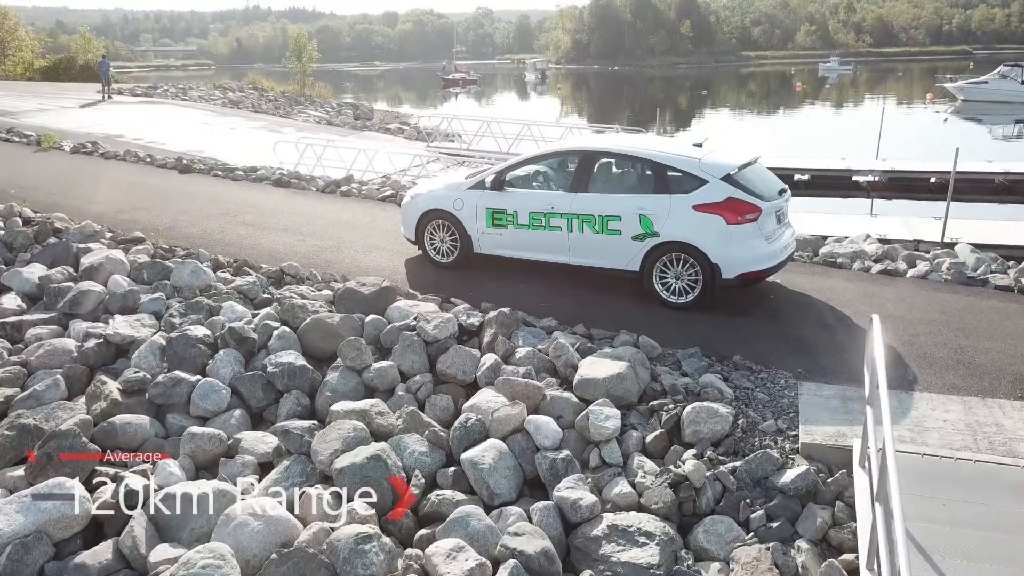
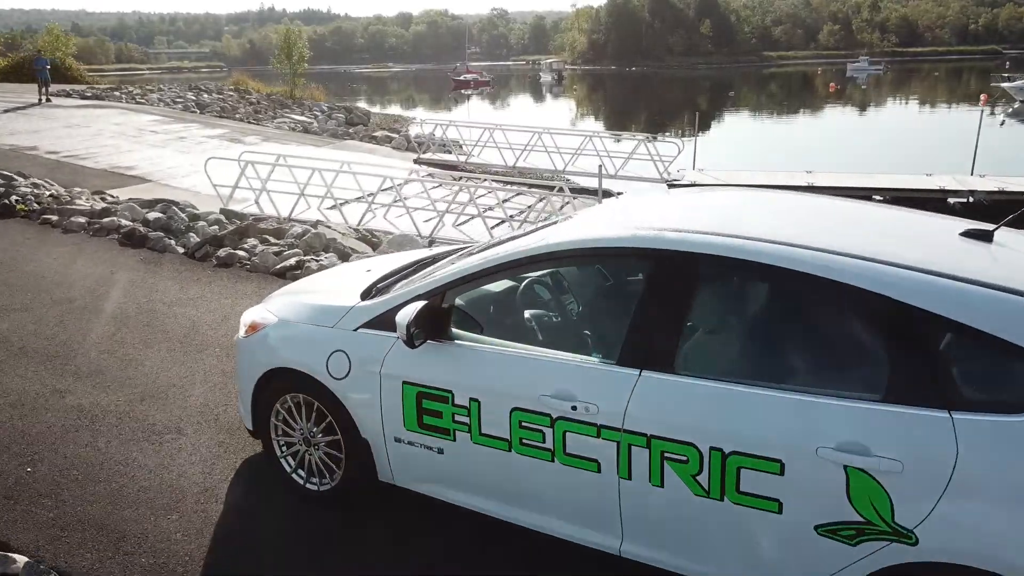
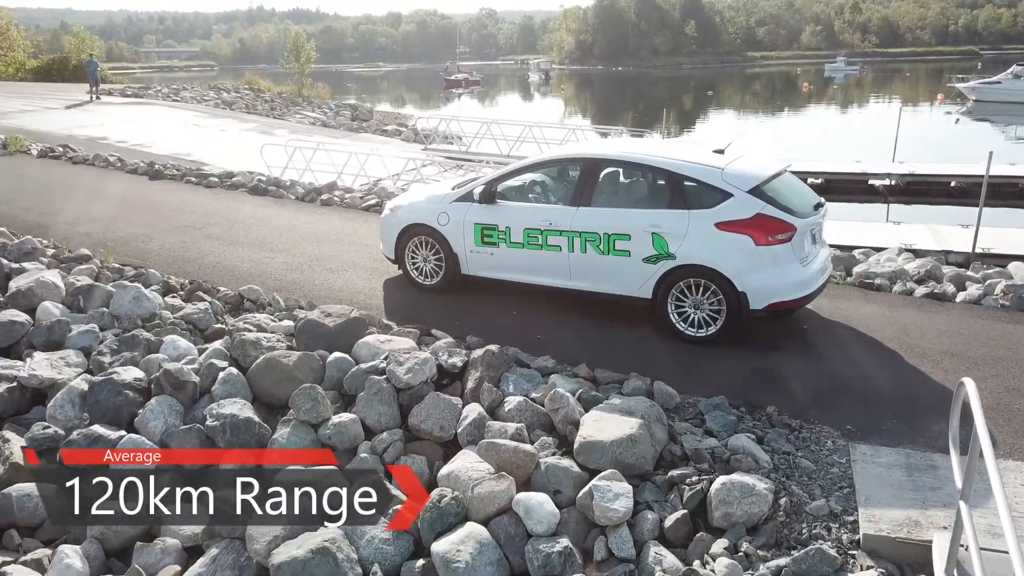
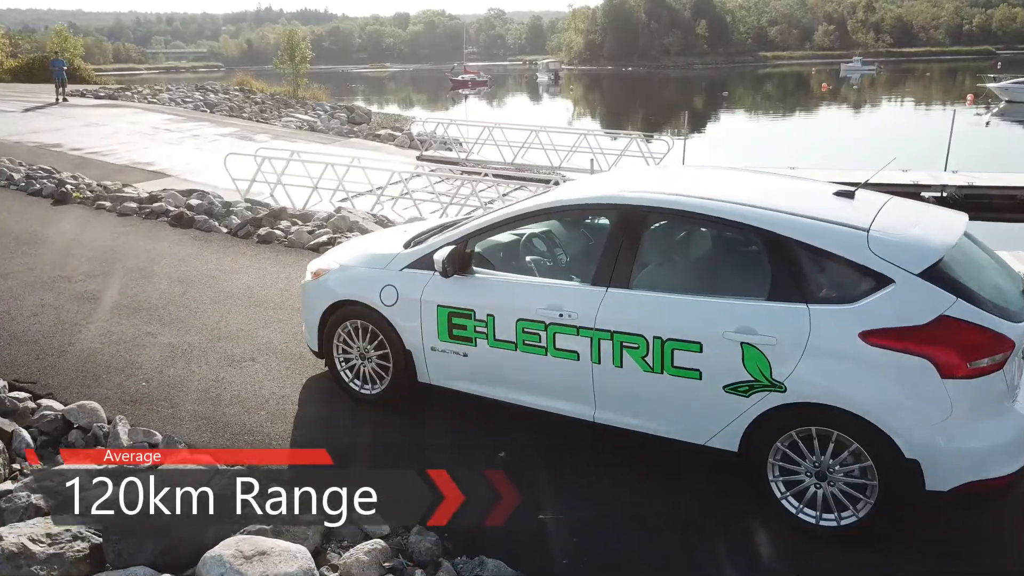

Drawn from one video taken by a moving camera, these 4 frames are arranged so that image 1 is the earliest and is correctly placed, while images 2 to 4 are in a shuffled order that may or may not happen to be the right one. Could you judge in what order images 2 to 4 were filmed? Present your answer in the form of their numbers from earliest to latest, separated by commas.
3, 4, 2
